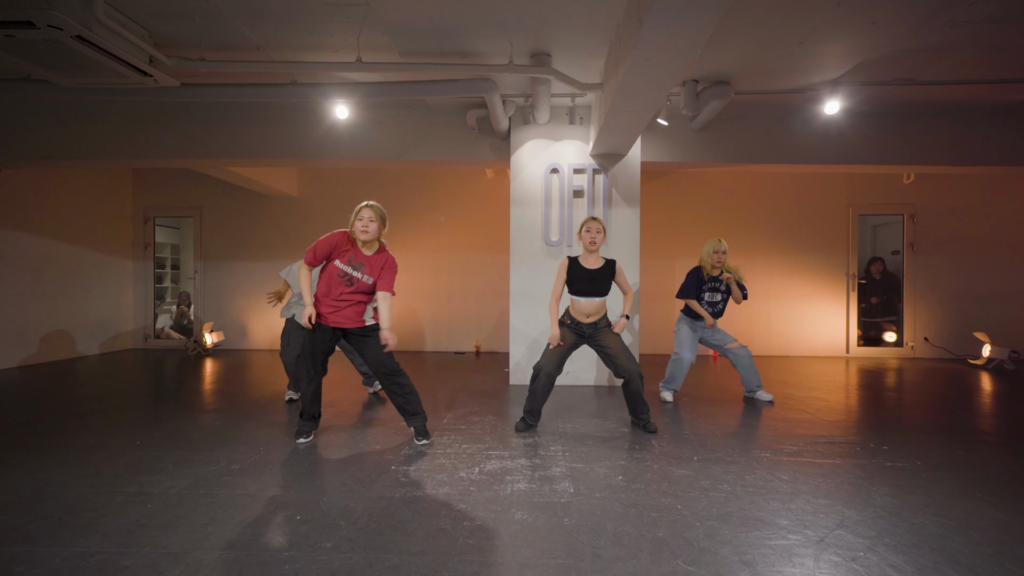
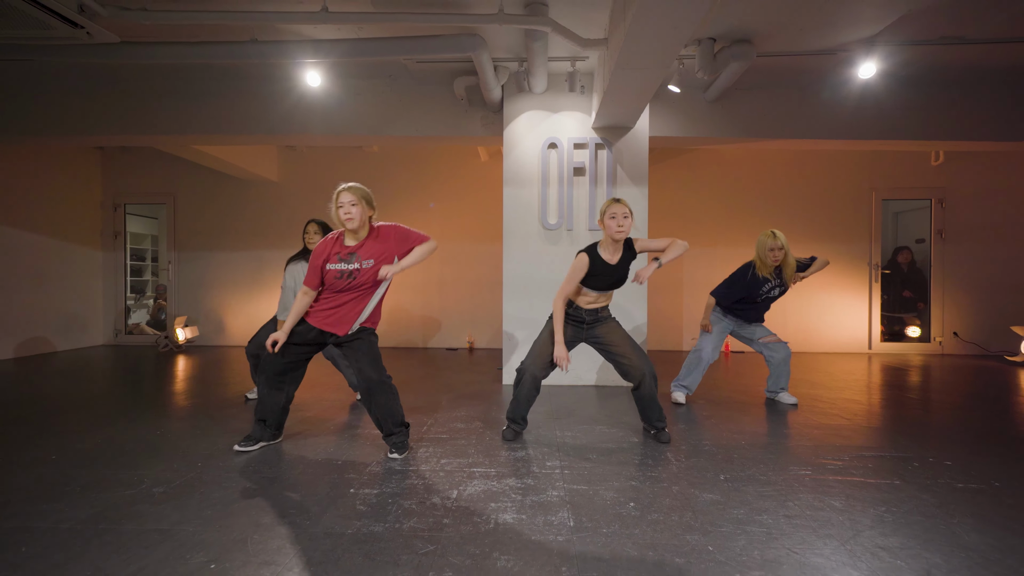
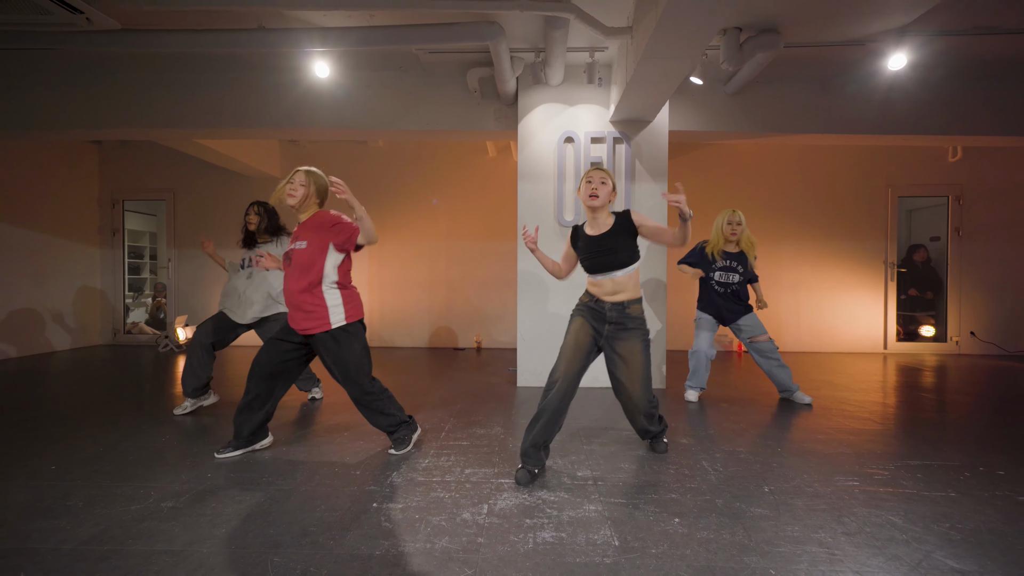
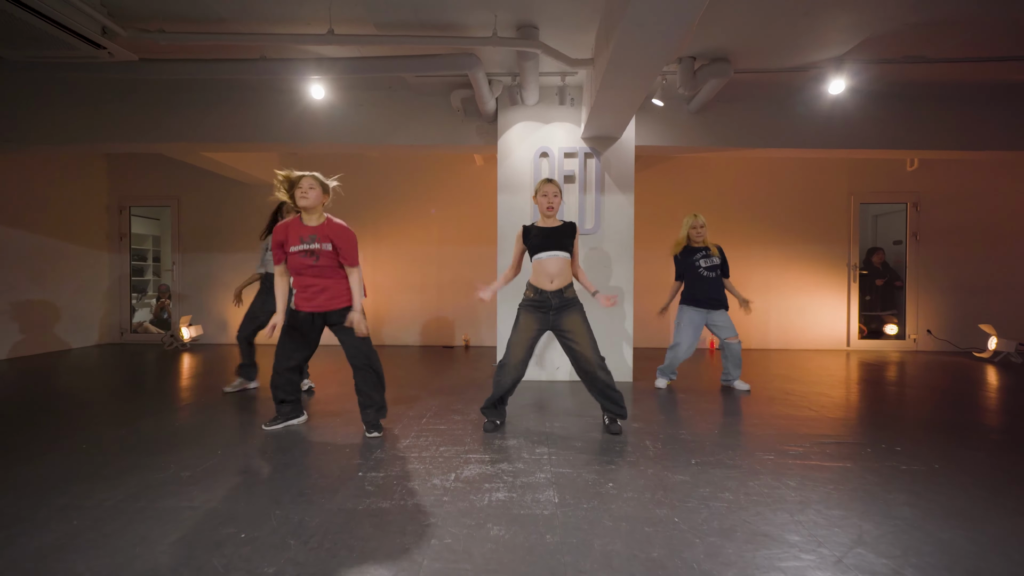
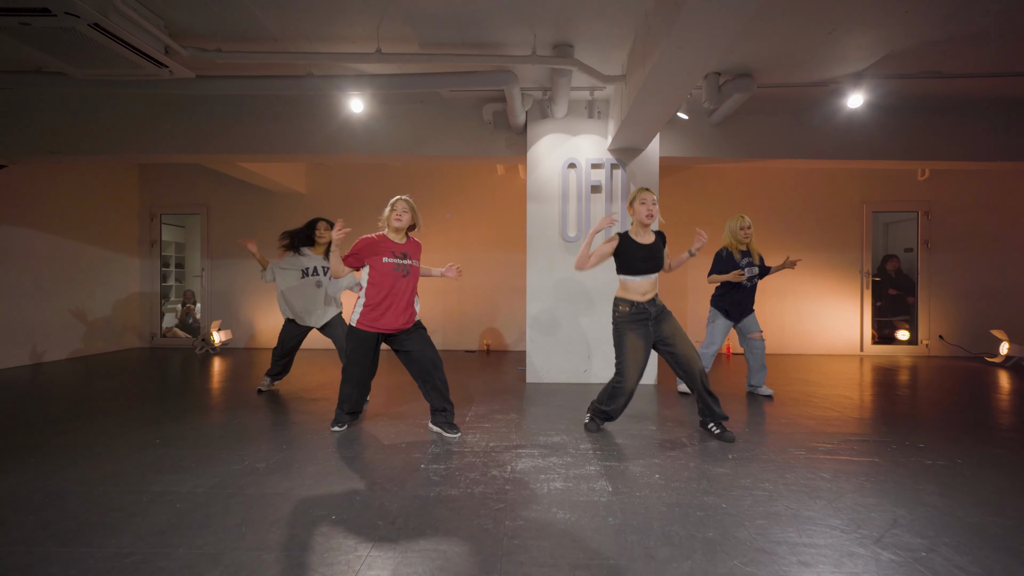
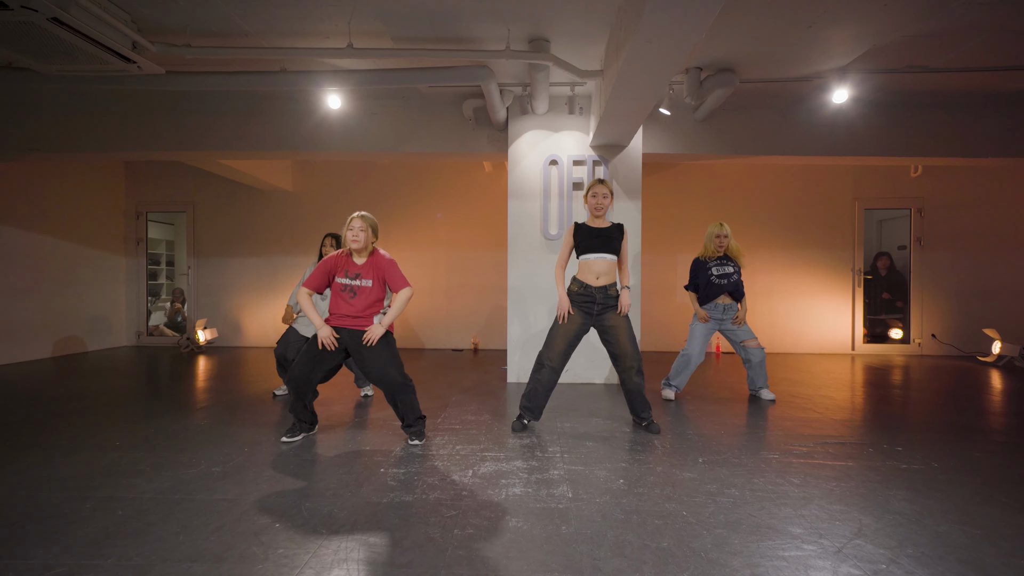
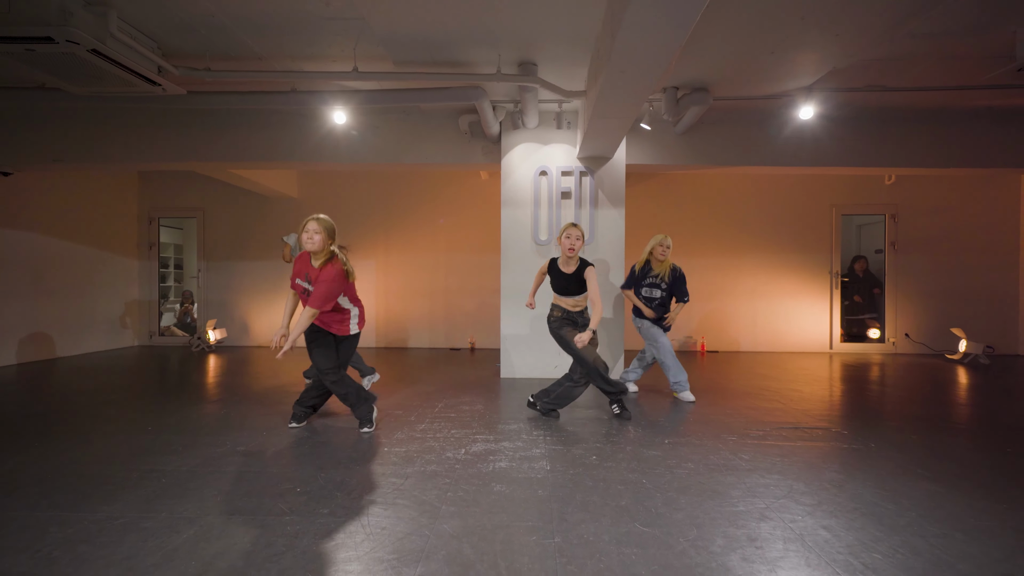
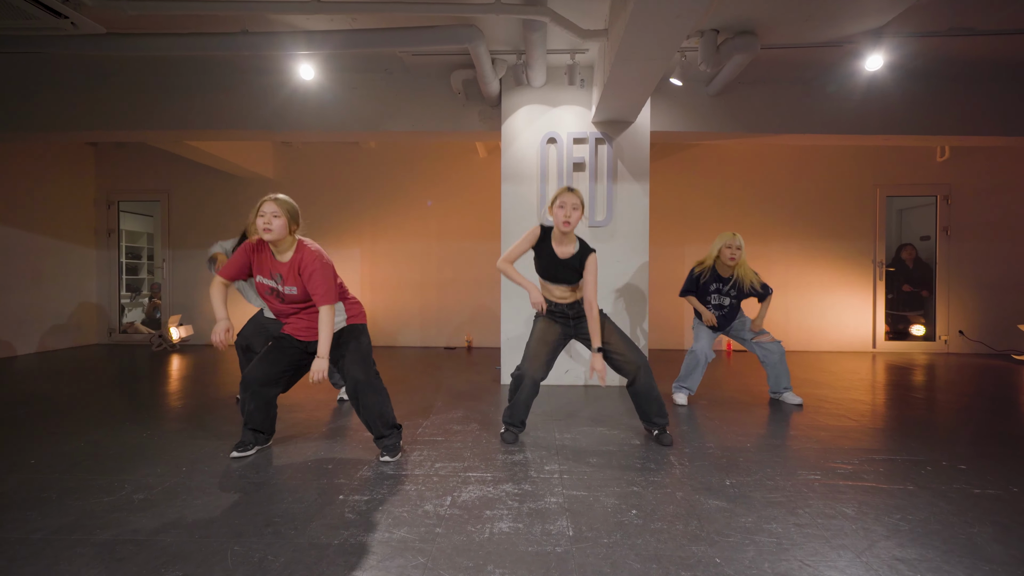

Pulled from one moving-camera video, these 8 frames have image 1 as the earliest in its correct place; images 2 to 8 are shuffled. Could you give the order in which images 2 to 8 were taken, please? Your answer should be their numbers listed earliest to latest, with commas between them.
6, 8, 2, 7, 4, 3, 5
